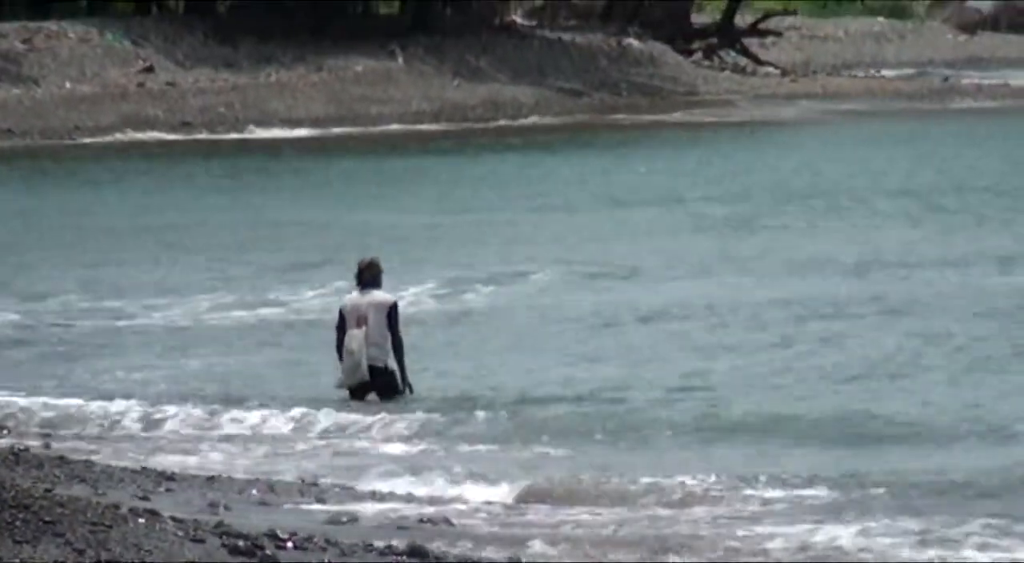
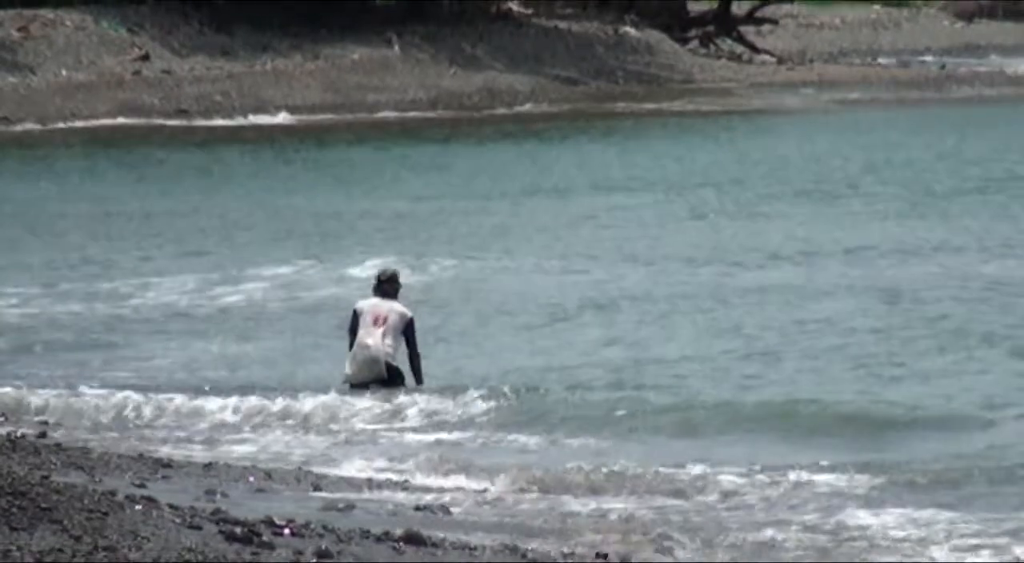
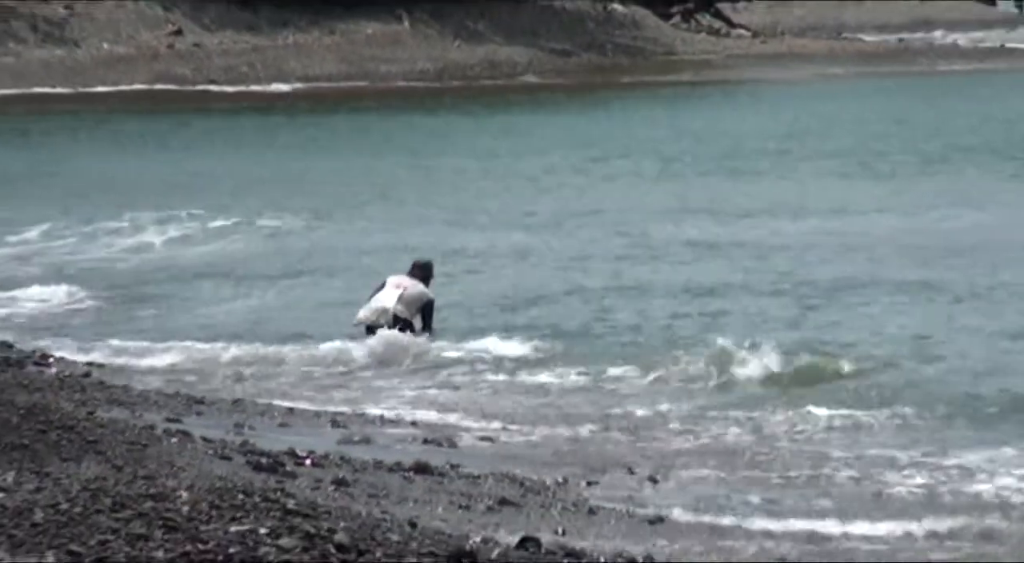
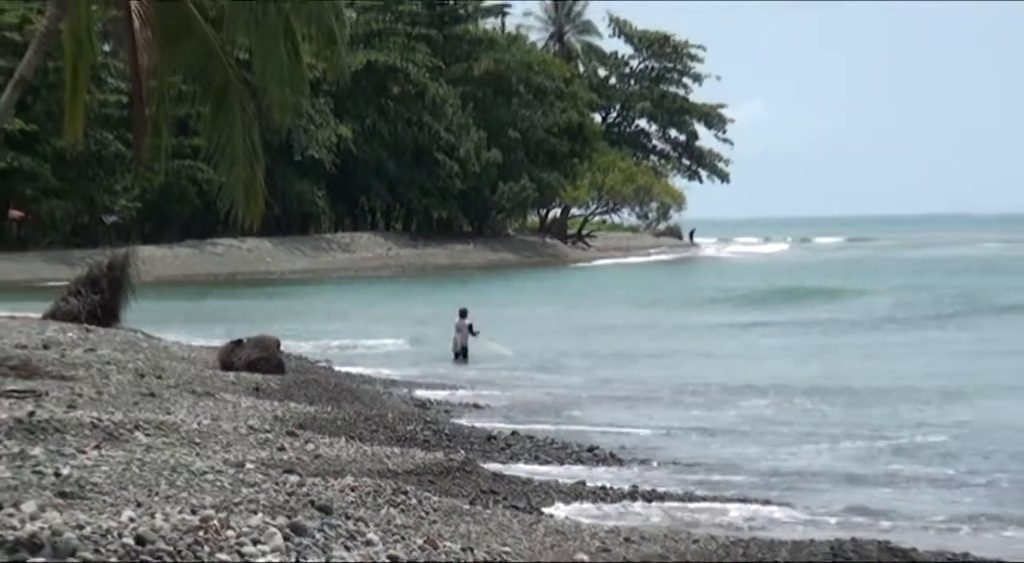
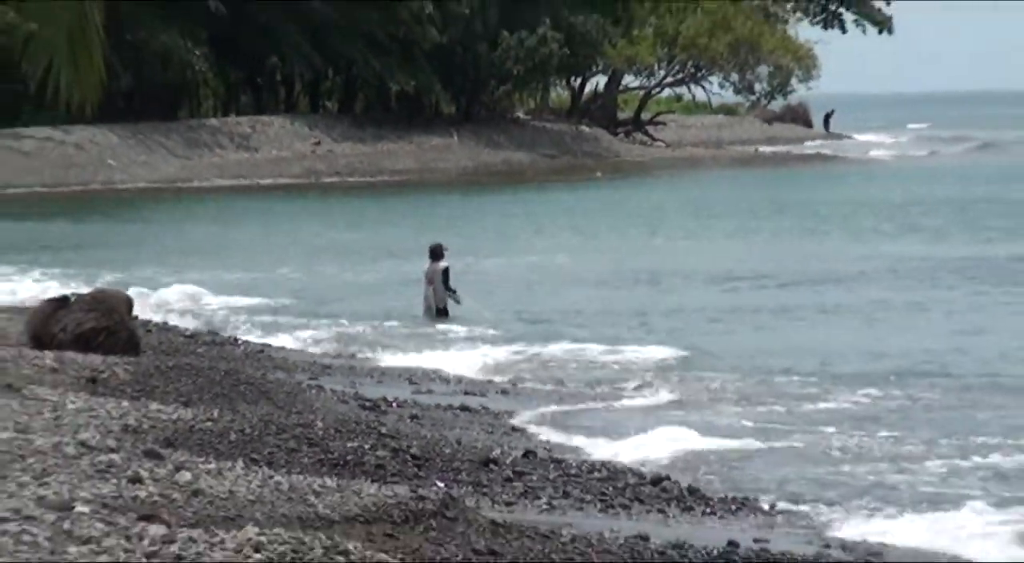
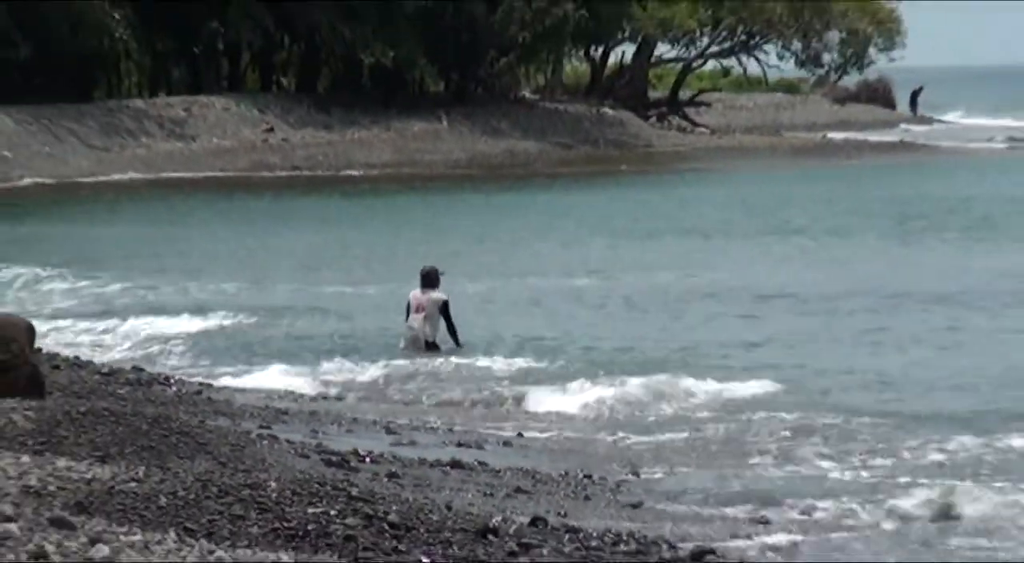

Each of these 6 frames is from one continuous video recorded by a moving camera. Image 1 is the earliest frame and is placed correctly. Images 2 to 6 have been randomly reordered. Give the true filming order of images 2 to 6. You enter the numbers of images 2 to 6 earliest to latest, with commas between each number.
2, 3, 6, 5, 4
